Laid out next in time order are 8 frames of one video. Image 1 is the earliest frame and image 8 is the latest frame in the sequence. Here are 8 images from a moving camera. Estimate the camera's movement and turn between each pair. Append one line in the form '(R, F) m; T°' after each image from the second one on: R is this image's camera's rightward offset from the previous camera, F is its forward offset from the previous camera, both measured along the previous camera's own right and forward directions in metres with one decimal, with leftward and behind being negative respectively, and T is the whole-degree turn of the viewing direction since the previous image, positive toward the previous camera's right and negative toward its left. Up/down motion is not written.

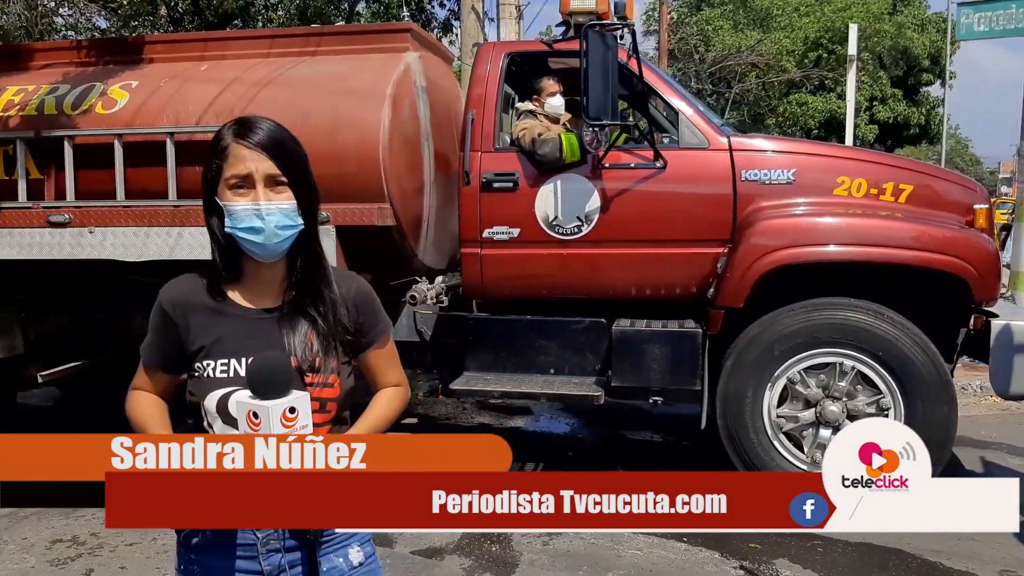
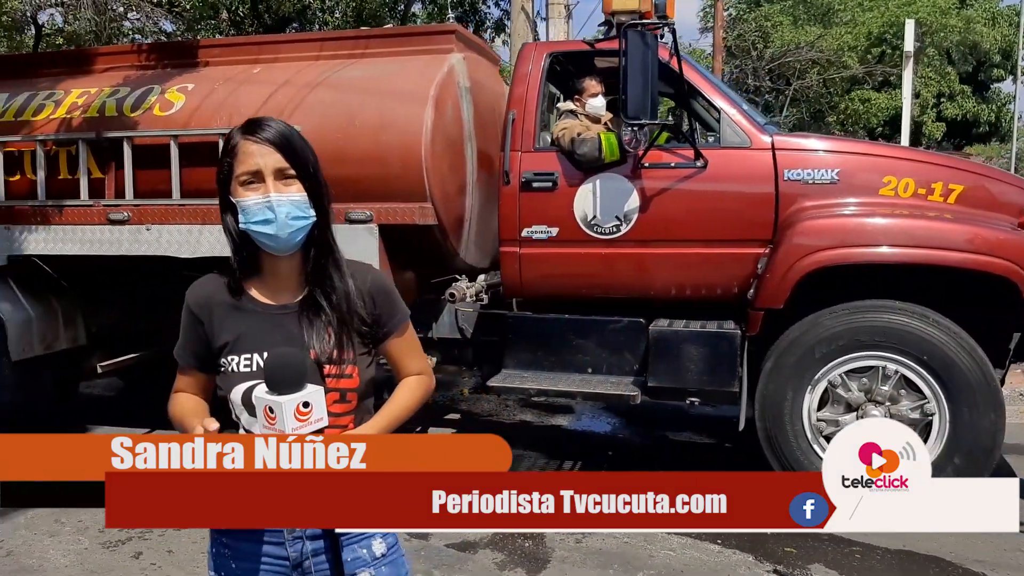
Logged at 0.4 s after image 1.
(+0.1, 0.0) m; -4°
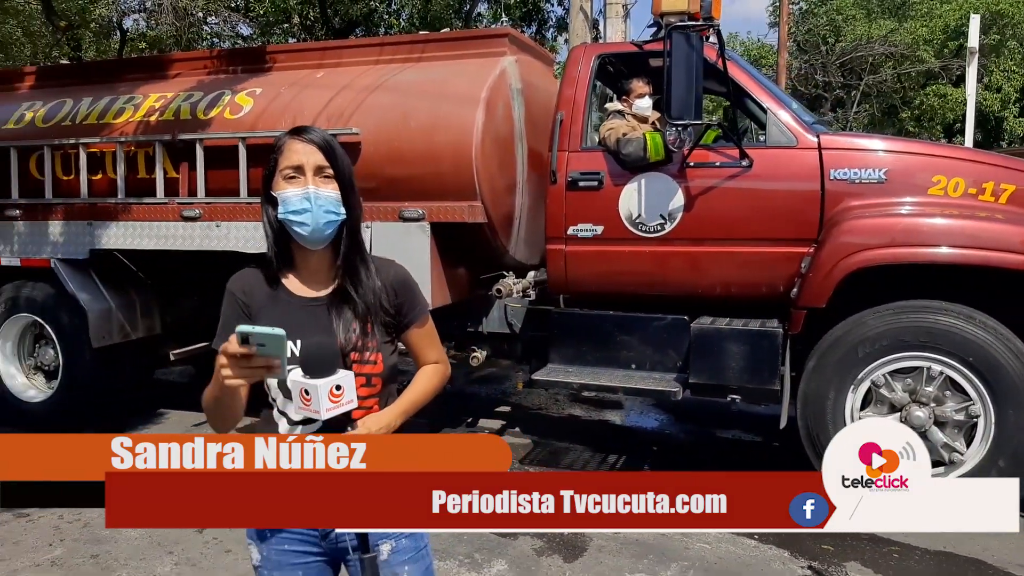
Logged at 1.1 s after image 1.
(+0.1, -0.1) m; -5°
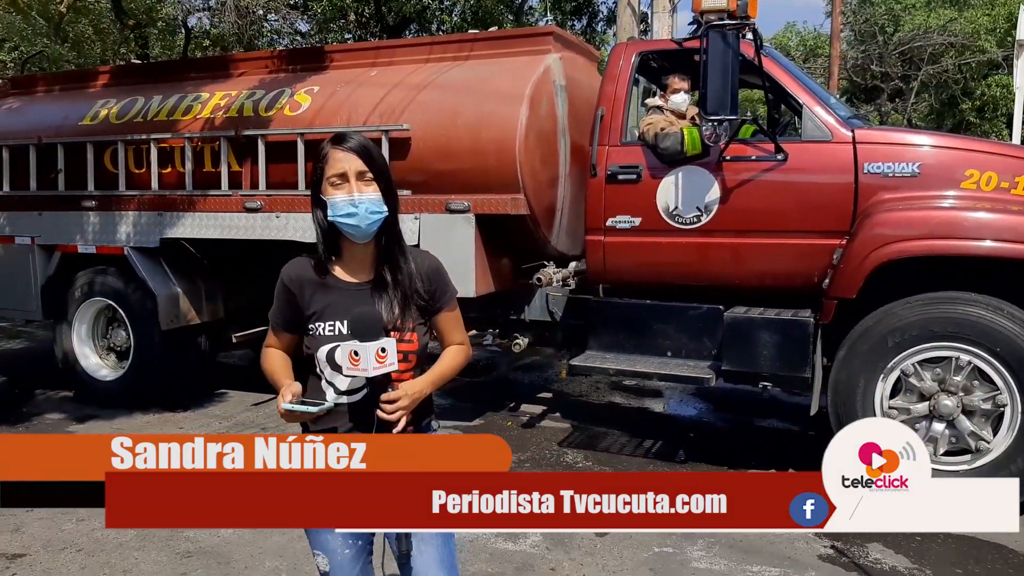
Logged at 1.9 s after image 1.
(+0.1, -0.2) m; -4°
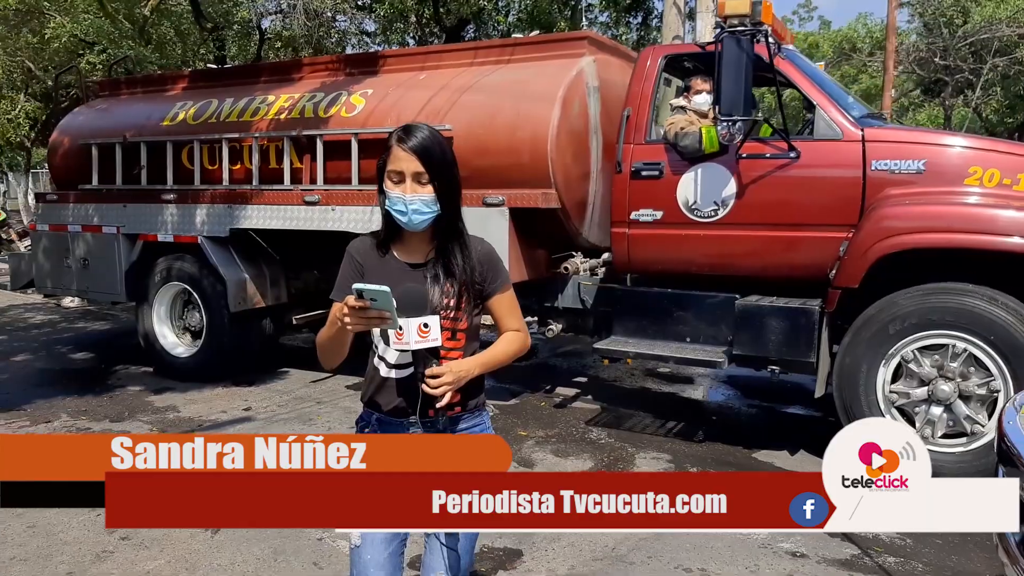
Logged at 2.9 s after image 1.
(+0.2, -0.4) m; -5°
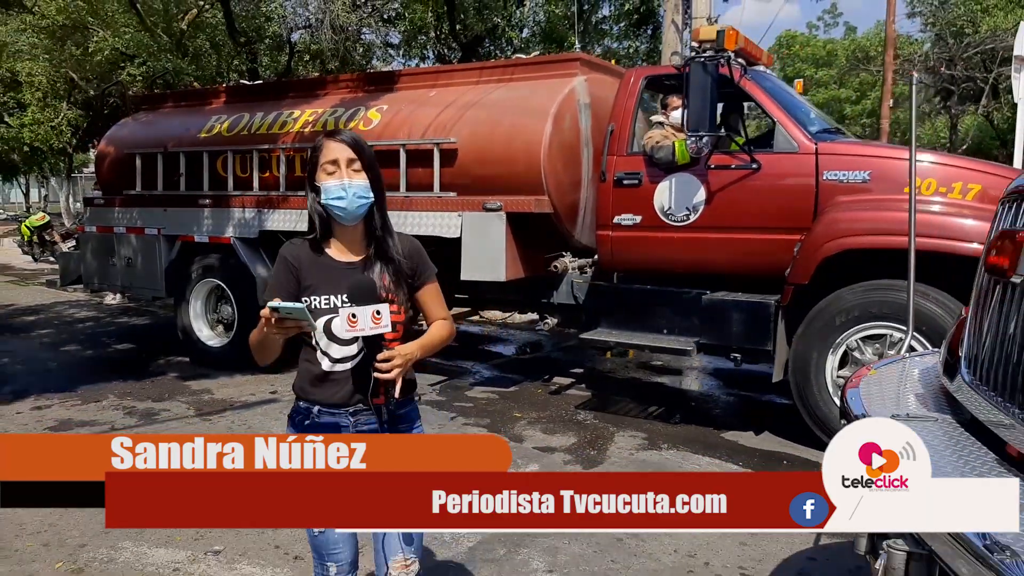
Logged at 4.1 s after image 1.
(+0.2, -0.6) m; -2°
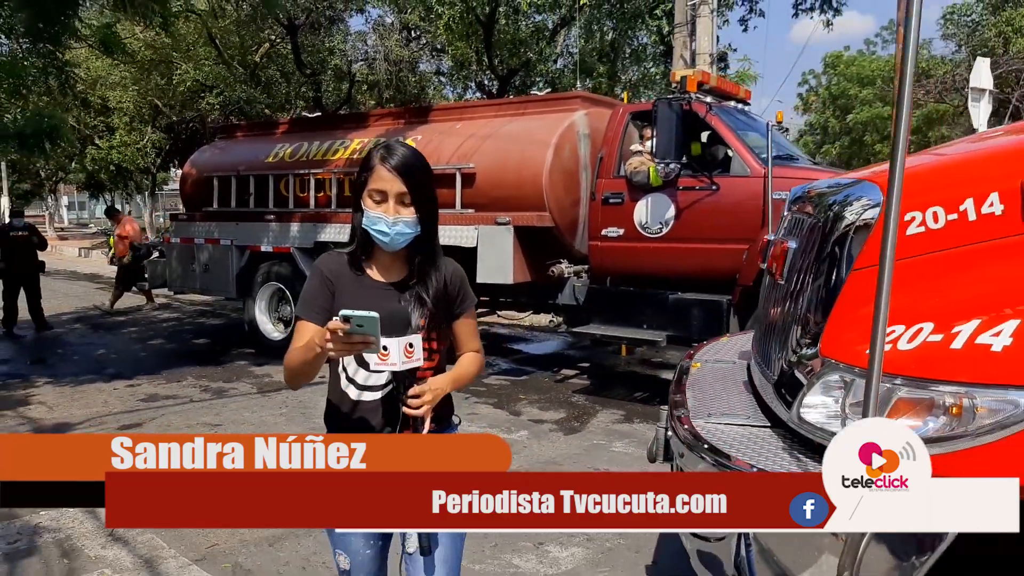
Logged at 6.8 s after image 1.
(+0.5, -1.1) m; -5°
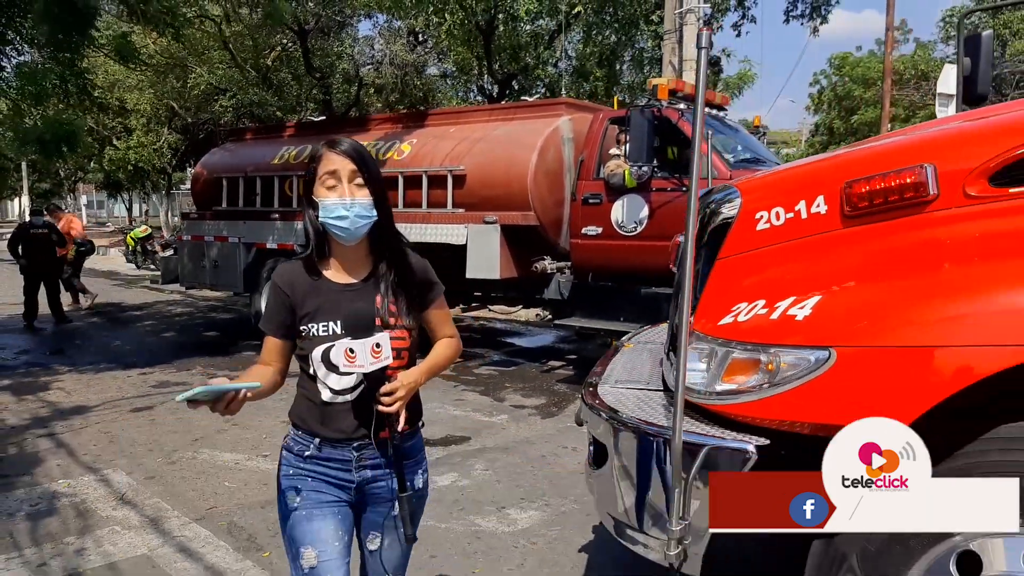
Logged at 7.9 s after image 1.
(+0.3, -0.4) m; -1°
